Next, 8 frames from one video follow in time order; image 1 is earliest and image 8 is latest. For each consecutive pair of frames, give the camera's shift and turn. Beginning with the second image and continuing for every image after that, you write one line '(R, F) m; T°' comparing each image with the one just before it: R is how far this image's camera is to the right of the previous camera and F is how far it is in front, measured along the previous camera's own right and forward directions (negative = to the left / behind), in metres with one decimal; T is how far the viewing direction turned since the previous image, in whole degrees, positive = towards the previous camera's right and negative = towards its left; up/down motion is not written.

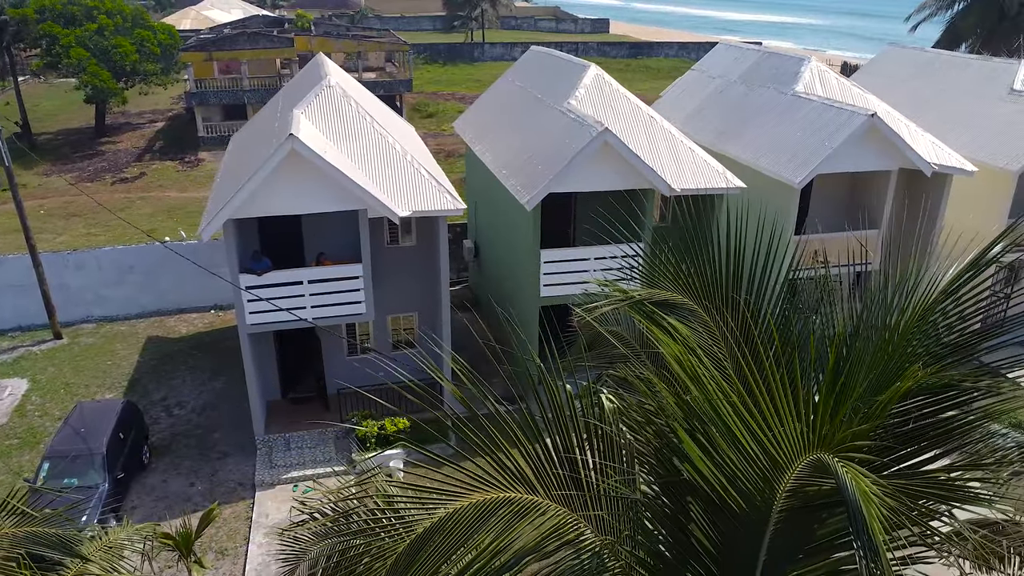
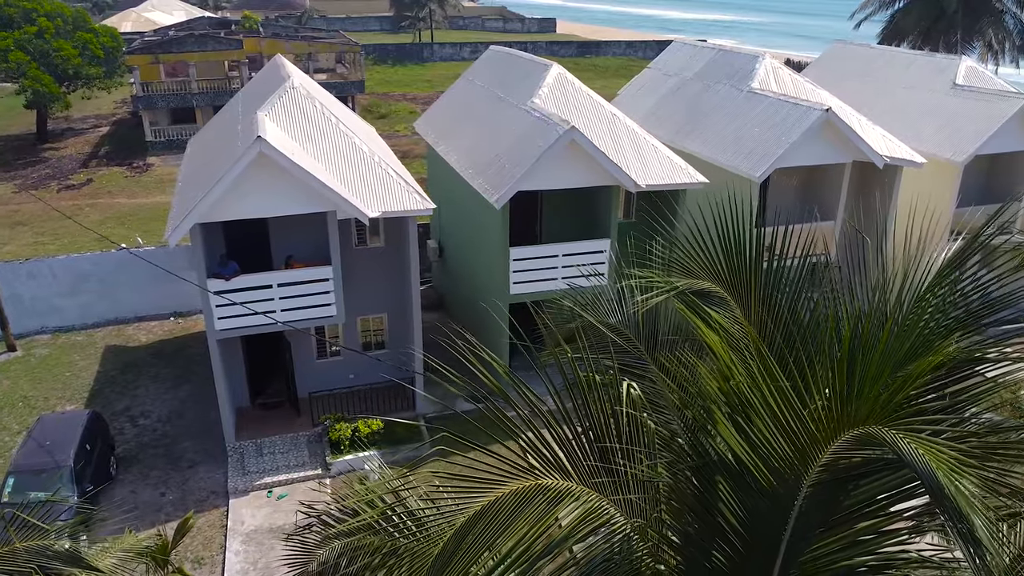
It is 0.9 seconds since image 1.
(-0.4, -0.1) m; +3°
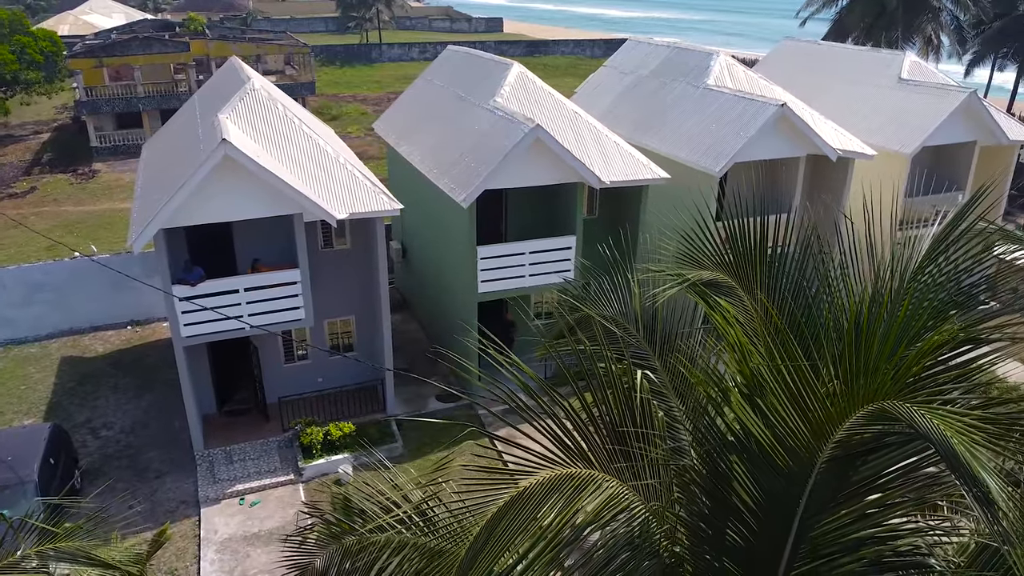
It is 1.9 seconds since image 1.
(-0.3, -0.1) m; +3°
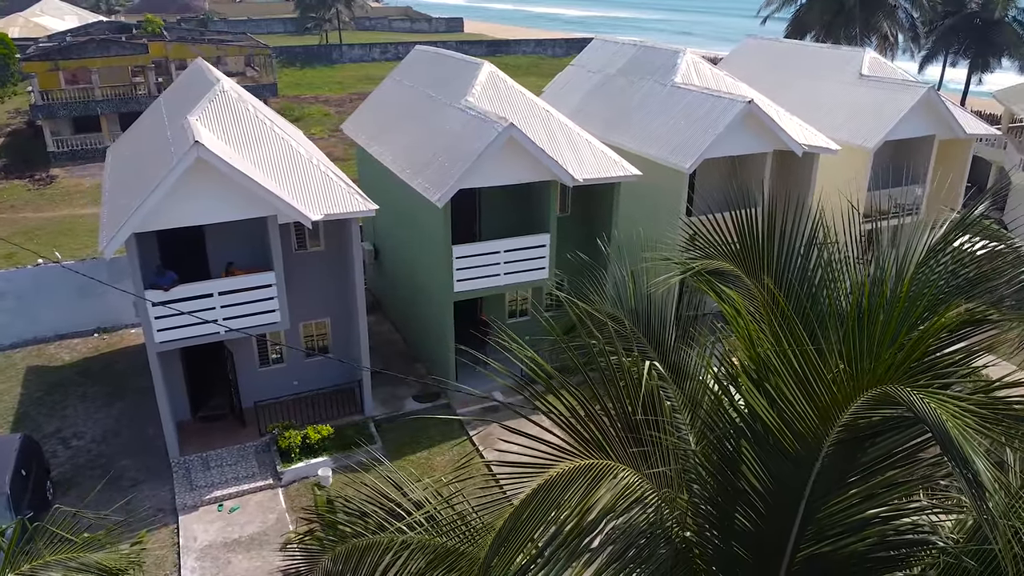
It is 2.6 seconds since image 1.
(-0.2, -0.1) m; +2°
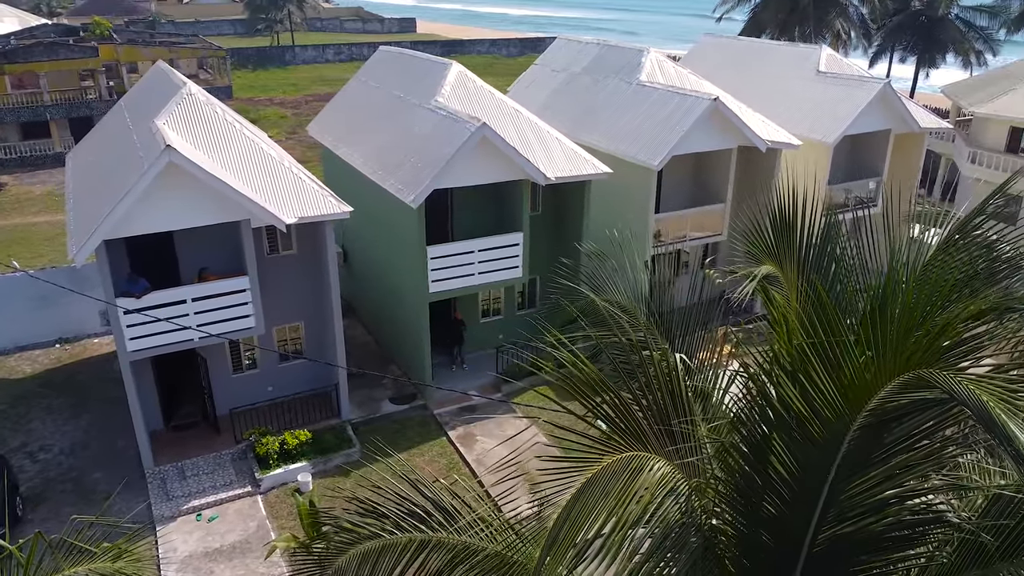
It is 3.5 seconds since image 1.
(-0.4, -0.1) m; +3°
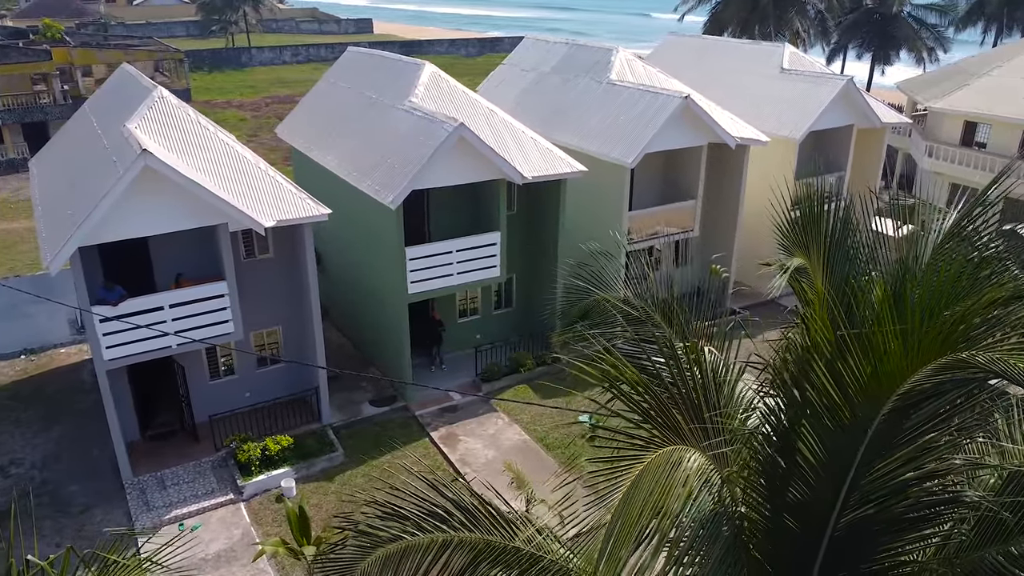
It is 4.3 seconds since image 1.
(-0.4, 0.0) m; +3°
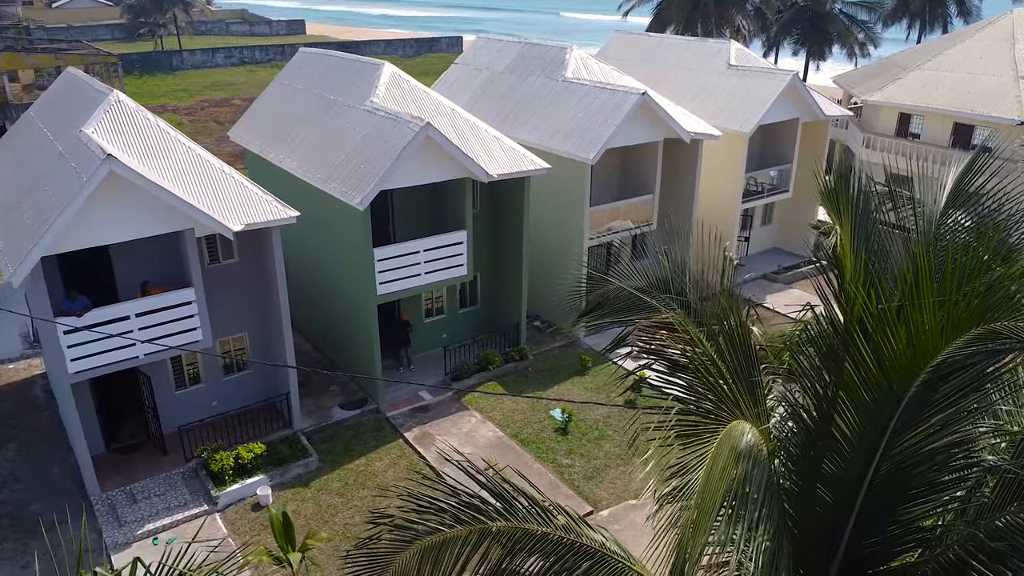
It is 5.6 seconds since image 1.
(-0.6, -0.1) m; +4°
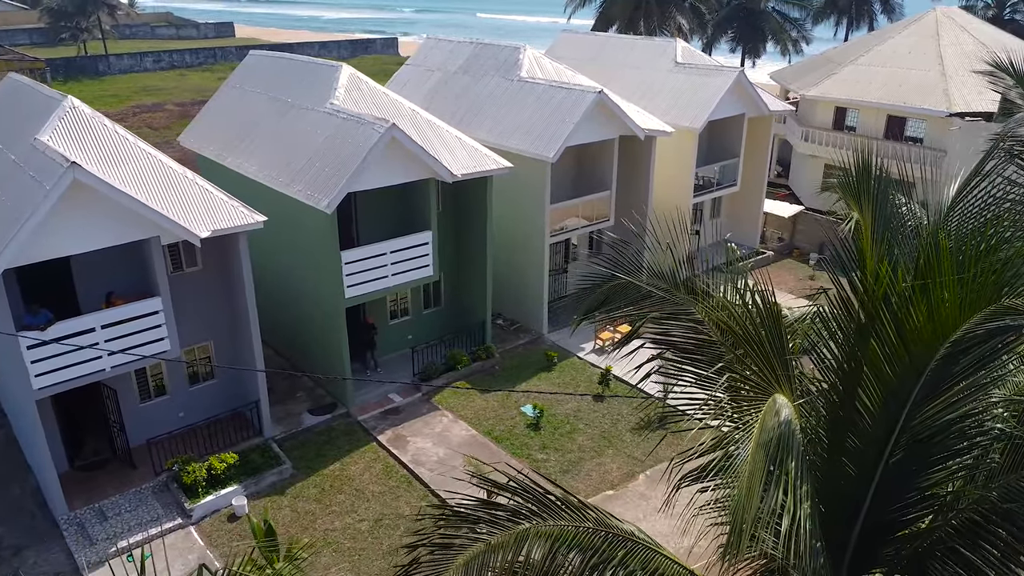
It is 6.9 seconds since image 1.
(-0.6, -0.1) m; +4°
